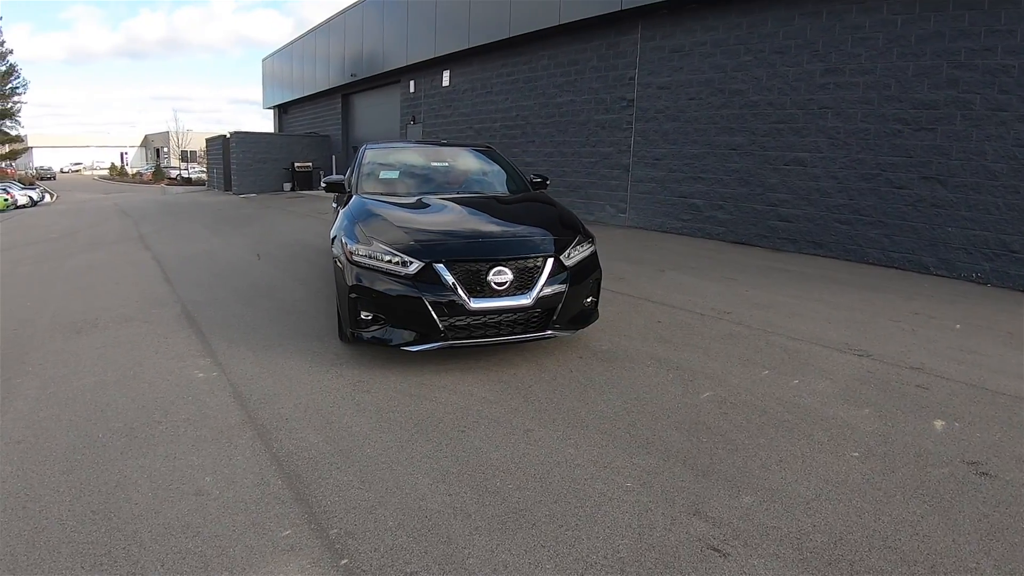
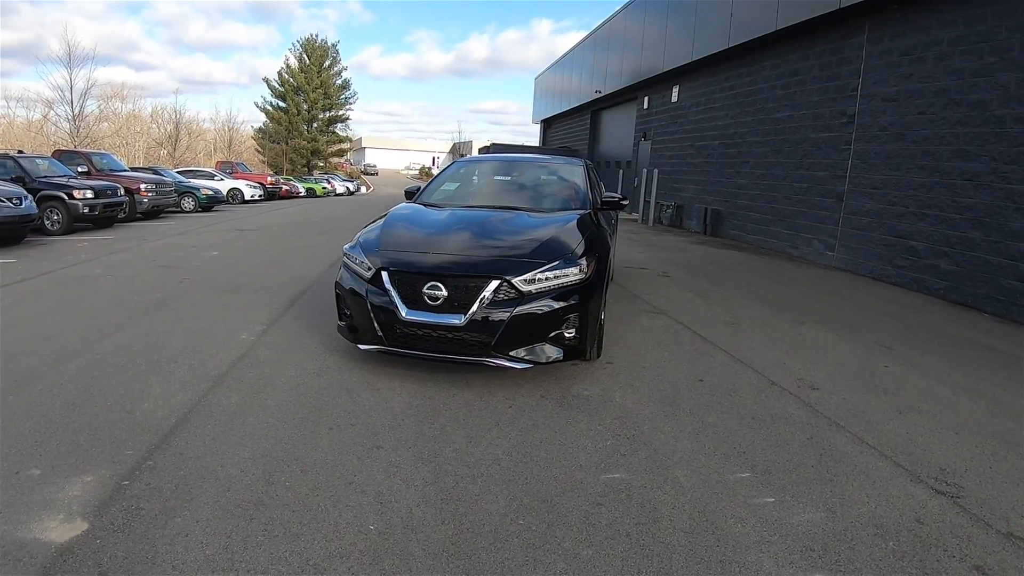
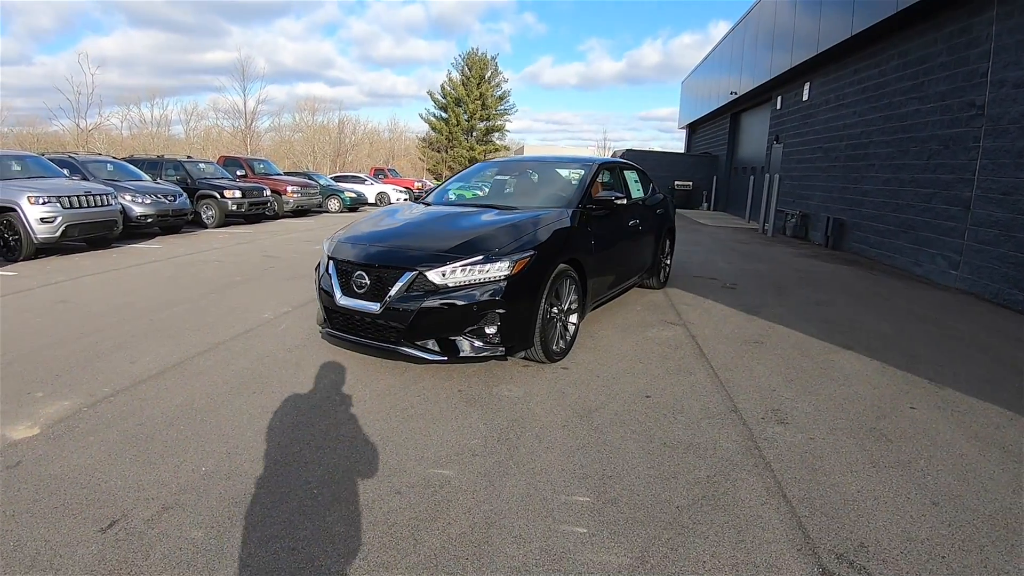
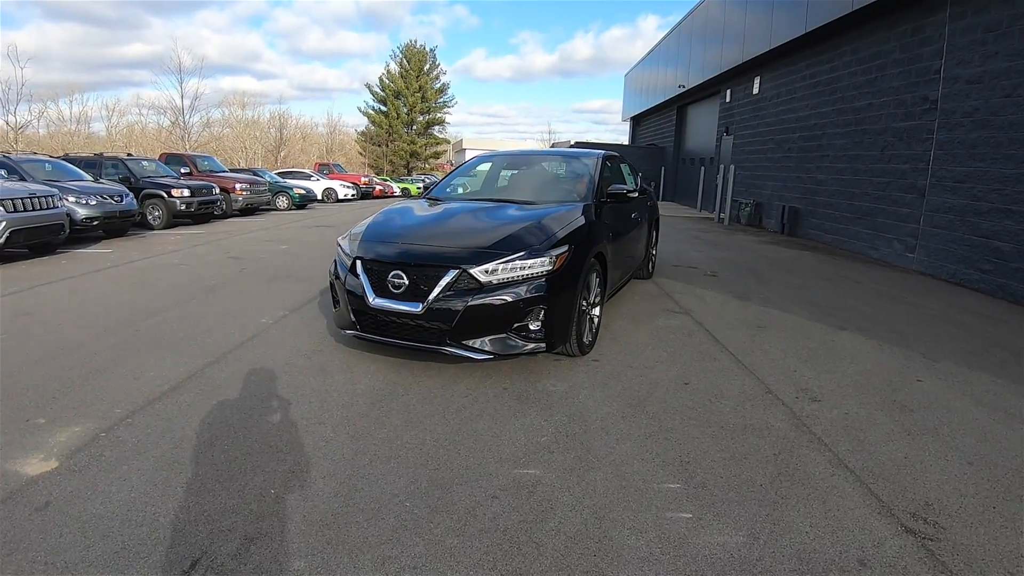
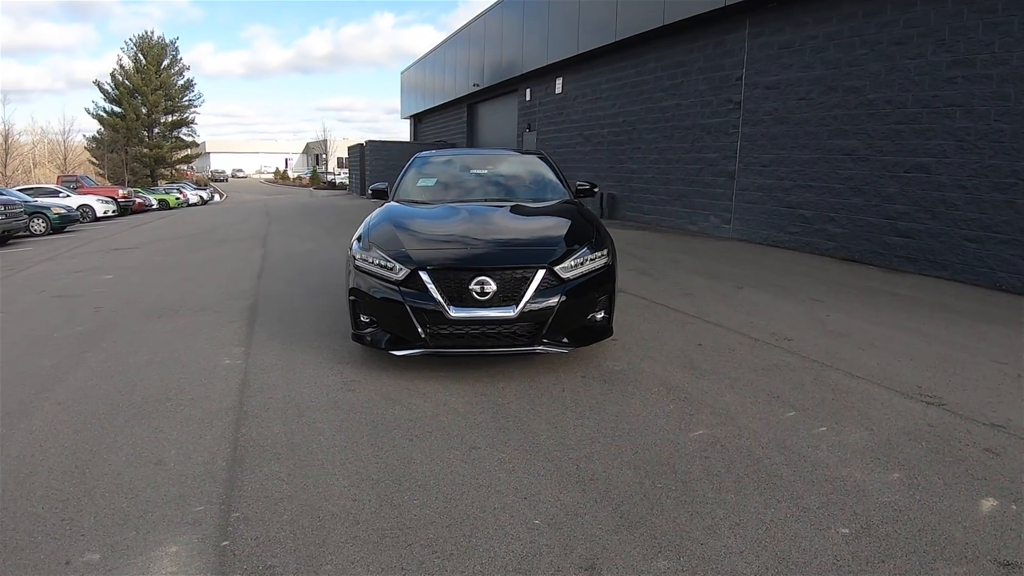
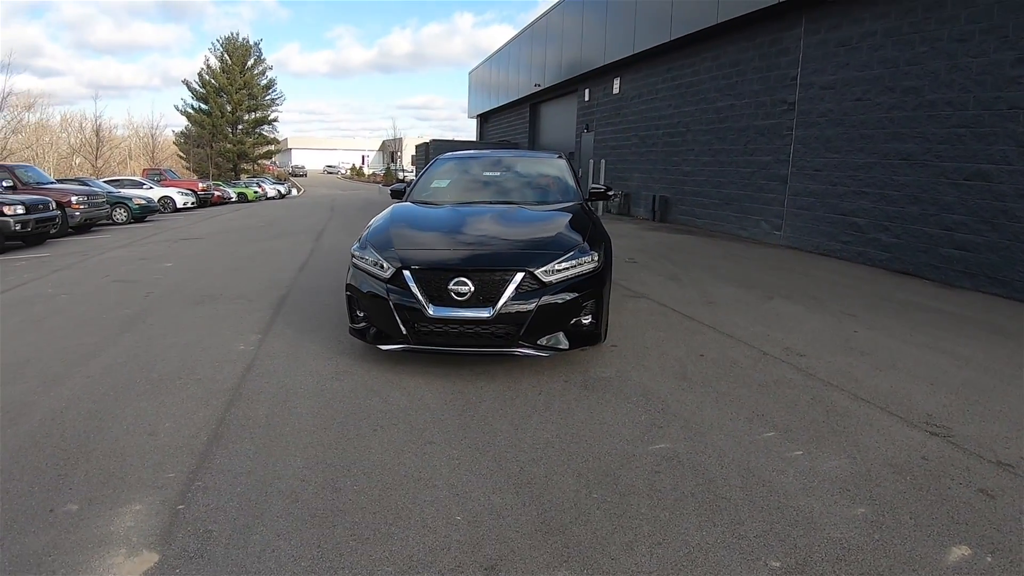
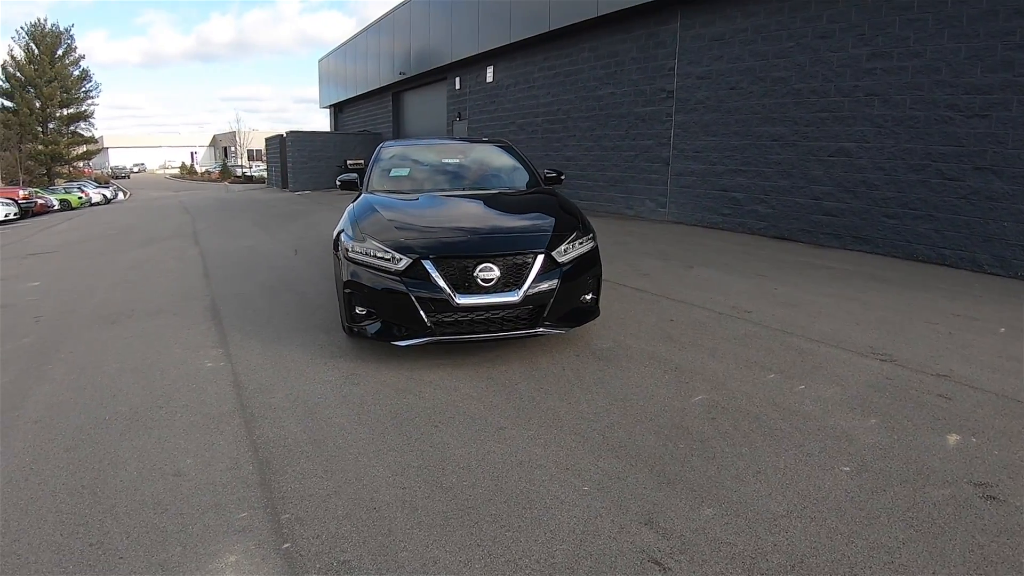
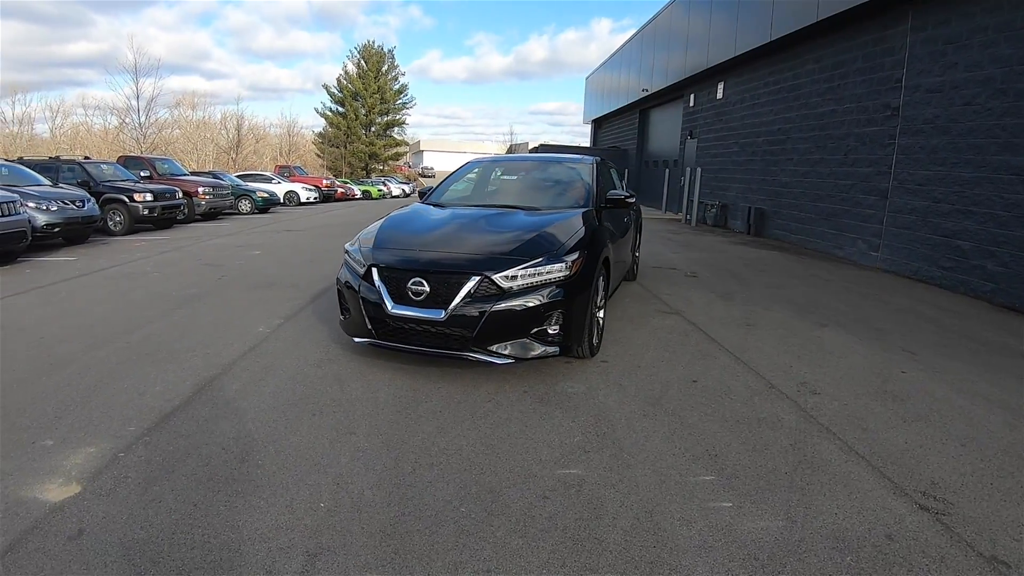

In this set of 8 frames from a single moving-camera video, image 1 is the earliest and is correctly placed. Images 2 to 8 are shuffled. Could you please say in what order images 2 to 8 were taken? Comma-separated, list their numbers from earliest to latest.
7, 5, 6, 2, 8, 4, 3
